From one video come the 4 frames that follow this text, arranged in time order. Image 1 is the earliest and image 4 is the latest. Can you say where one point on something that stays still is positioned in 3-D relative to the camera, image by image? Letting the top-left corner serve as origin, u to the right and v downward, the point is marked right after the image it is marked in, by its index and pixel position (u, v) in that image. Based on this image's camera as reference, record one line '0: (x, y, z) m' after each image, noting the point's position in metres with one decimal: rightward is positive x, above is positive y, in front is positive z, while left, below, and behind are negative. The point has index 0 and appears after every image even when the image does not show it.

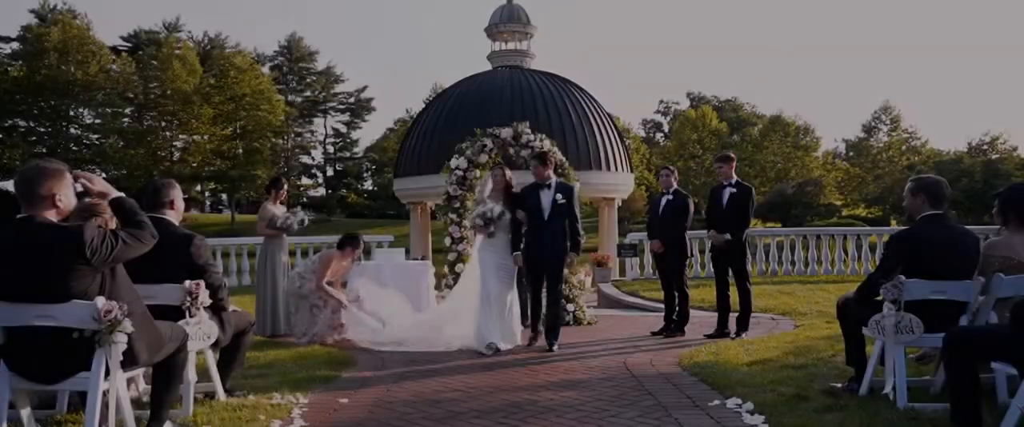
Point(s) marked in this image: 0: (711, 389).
0: (+1.3, -1.2, +5.2) m
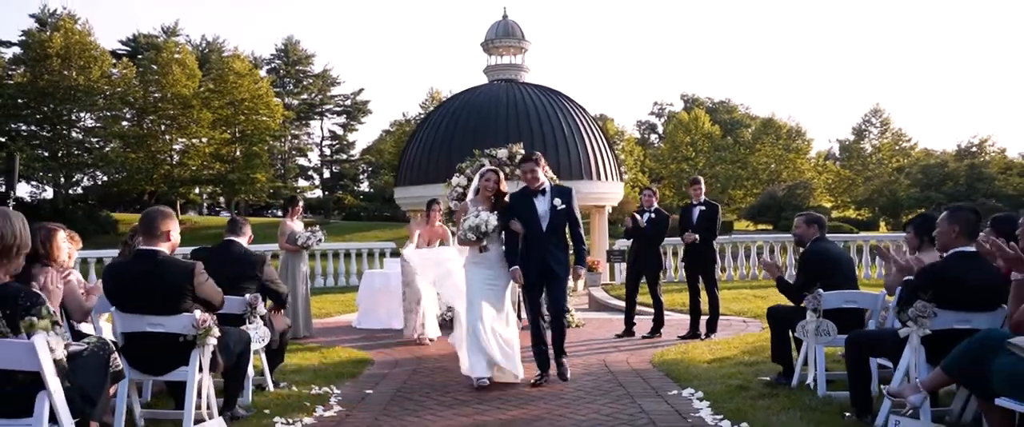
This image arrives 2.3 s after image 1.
0: (+1.3, -1.4, +6.2) m
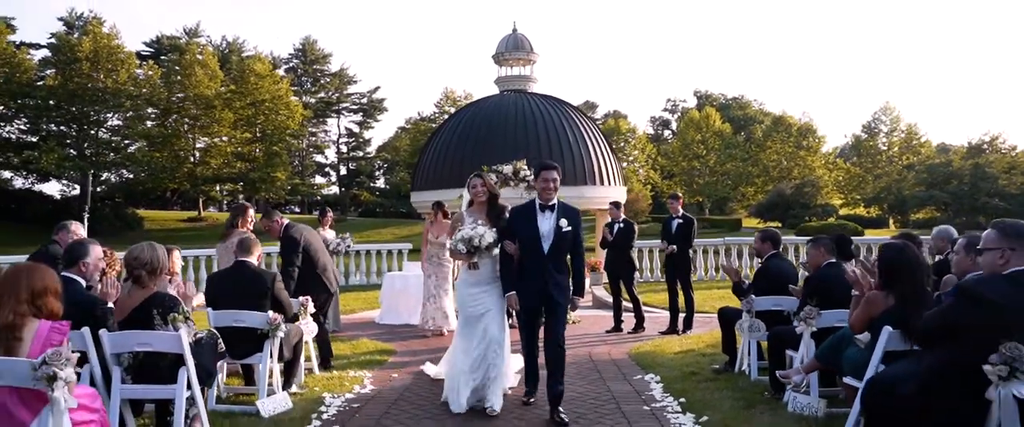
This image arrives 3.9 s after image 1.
0: (+1.3, -1.5, +7.6) m
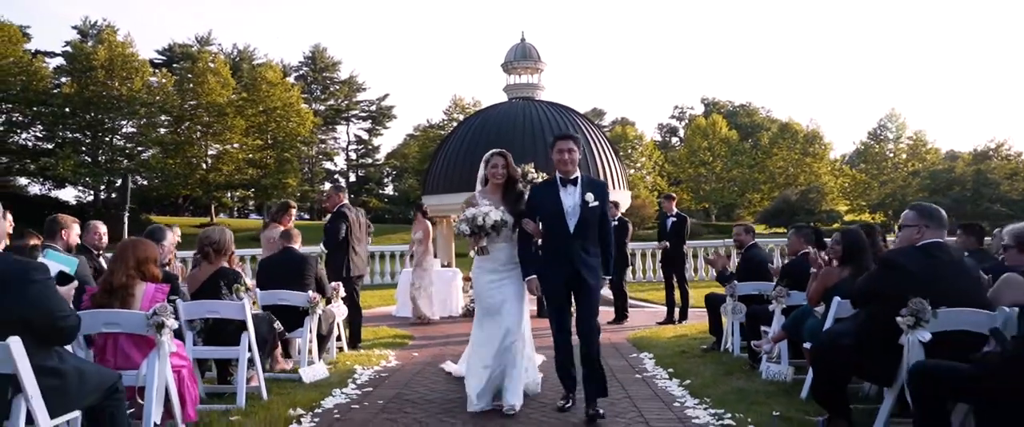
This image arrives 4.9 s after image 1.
0: (+1.4, -1.5, +8.4) m
